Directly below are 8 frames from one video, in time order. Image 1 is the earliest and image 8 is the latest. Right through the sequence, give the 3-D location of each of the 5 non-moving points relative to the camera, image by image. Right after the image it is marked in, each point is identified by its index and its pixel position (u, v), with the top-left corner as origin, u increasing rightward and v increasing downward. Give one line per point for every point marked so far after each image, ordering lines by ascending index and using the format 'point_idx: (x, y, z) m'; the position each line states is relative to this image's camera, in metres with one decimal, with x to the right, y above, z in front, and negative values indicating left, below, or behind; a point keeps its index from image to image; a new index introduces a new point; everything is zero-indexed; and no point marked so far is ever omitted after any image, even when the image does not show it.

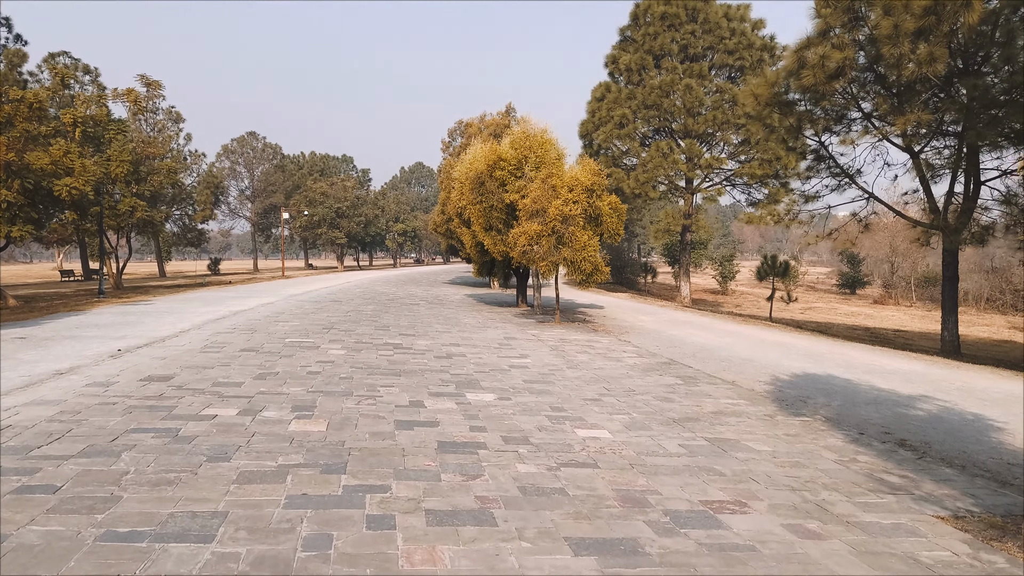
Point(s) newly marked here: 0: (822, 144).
0: (+5.9, +2.8, +15.8) m
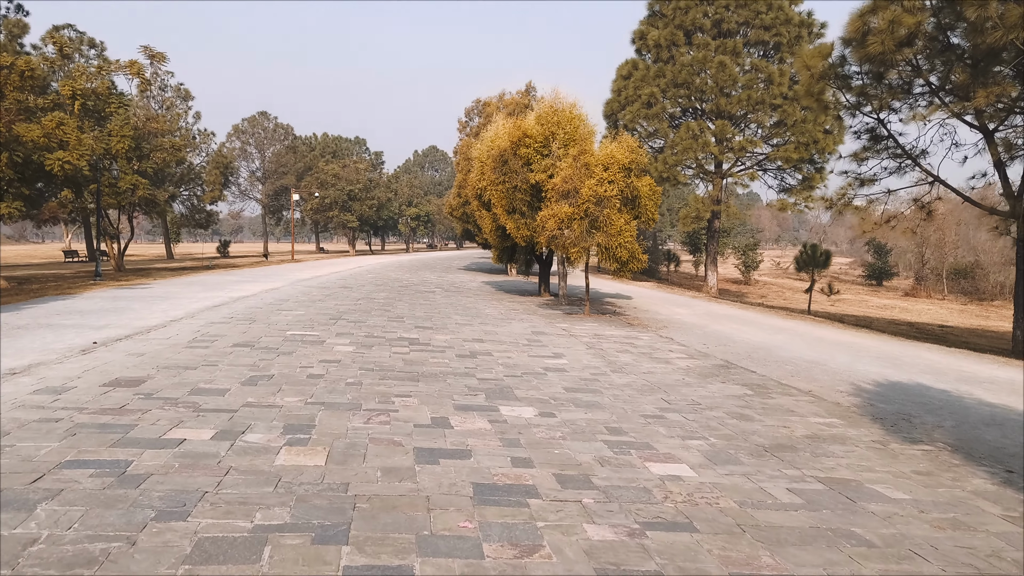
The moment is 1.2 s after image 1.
0: (+6.4, +2.9, +14.4) m
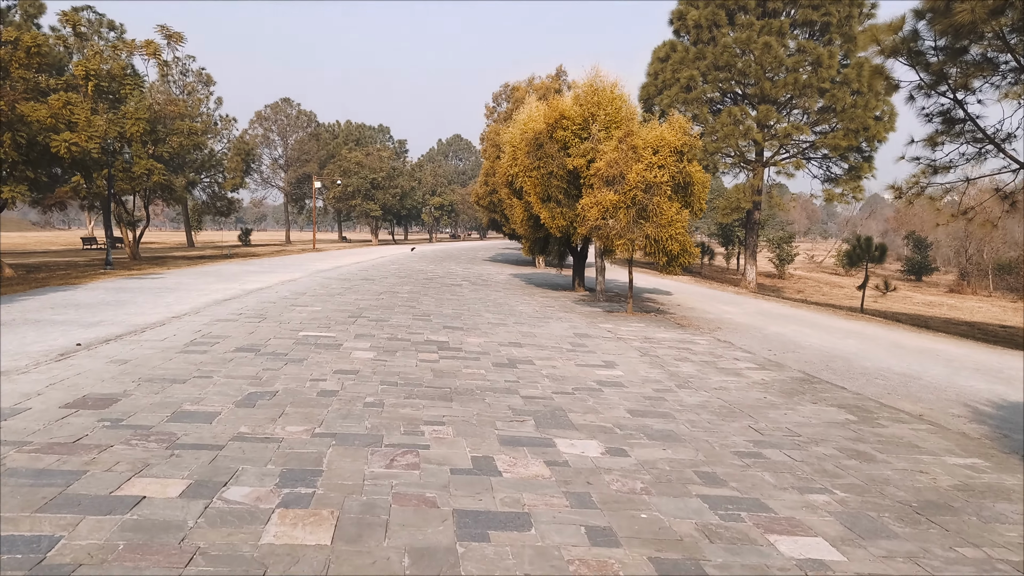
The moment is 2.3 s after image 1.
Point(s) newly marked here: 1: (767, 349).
0: (+7.0, +2.9, +13.0) m
1: (+2.9, -0.7, +9.3) m
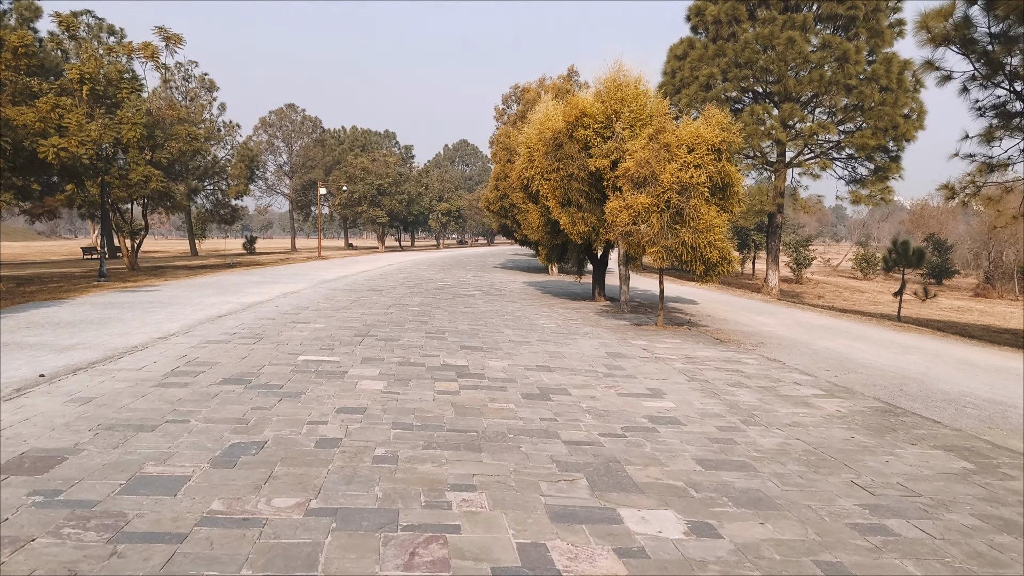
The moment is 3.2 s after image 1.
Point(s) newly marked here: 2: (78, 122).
0: (+7.2, +2.8, +11.9) m
1: (+3.1, -0.8, +8.3) m
2: (-9.5, +3.6, +18.1) m
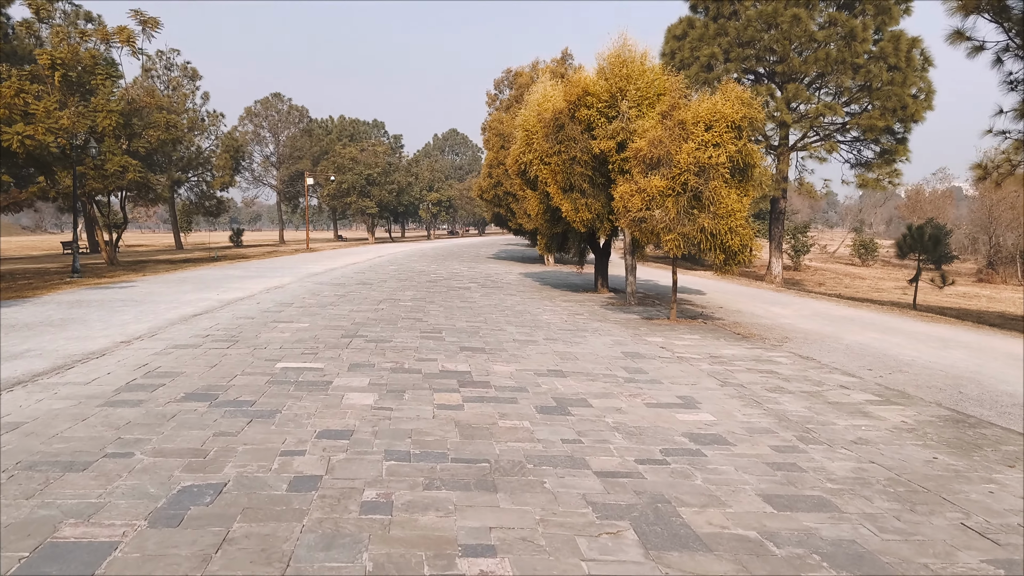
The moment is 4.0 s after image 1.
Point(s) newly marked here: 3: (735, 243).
0: (+7.2, +3.0, +11.1) m
1: (+3.2, -0.7, +7.4) m
2: (-9.6, +3.7, +17.1) m
3: (+2.5, +0.5, +9.2) m
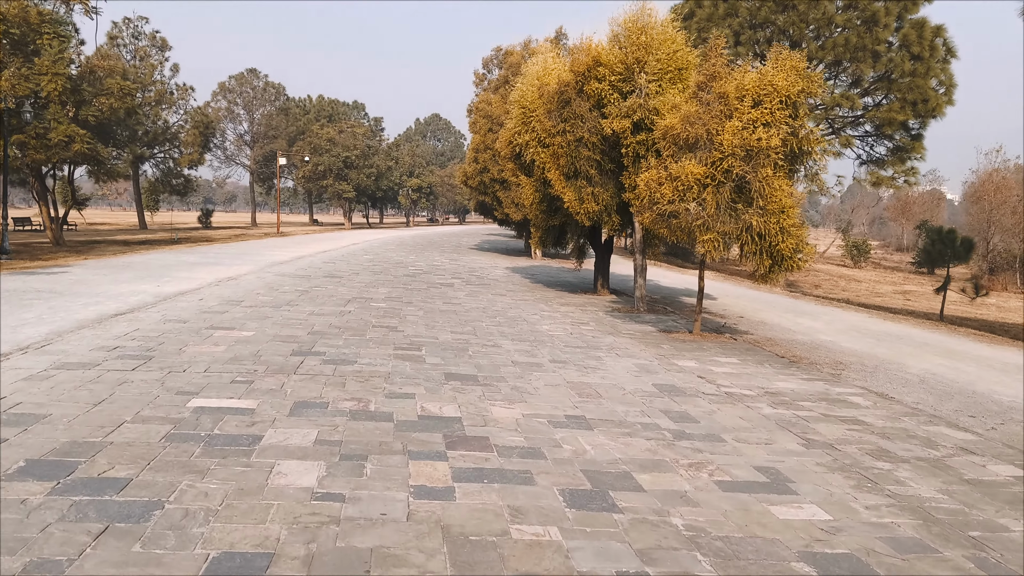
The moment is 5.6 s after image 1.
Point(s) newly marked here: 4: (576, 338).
0: (+7.2, +2.7, +9.4) m
1: (+3.2, -0.9, +5.7) m
2: (-9.7, +4.0, +15.0) m
3: (+2.5, +0.4, +7.5) m
4: (+0.6, -0.5, +8.2) m
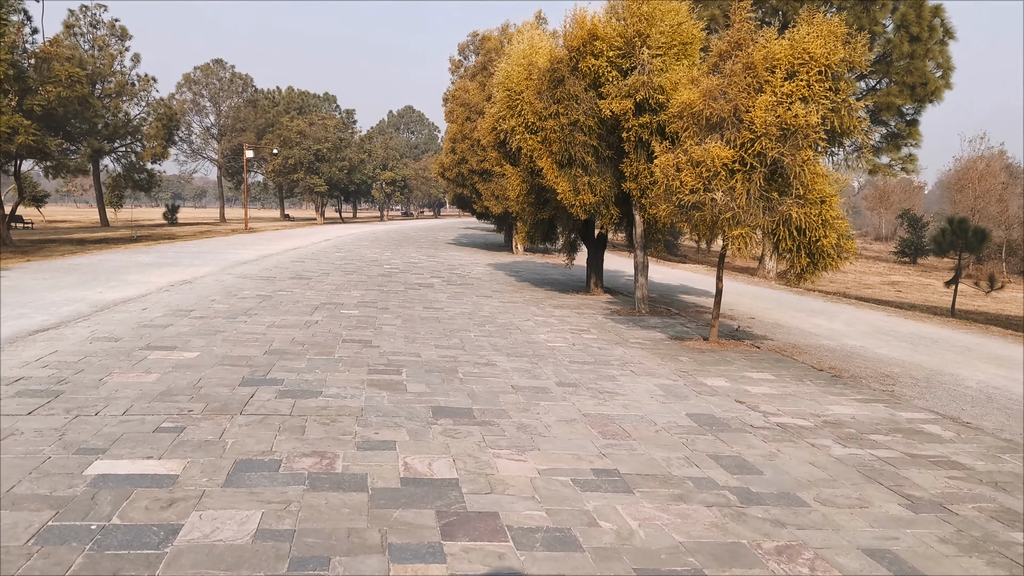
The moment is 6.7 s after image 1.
0: (+7.1, +2.8, +8.5) m
1: (+3.2, -0.9, +4.7) m
2: (-10.0, +3.9, +13.5) m
3: (+2.4, +0.4, +6.4) m
4: (+0.6, -0.5, +7.0) m
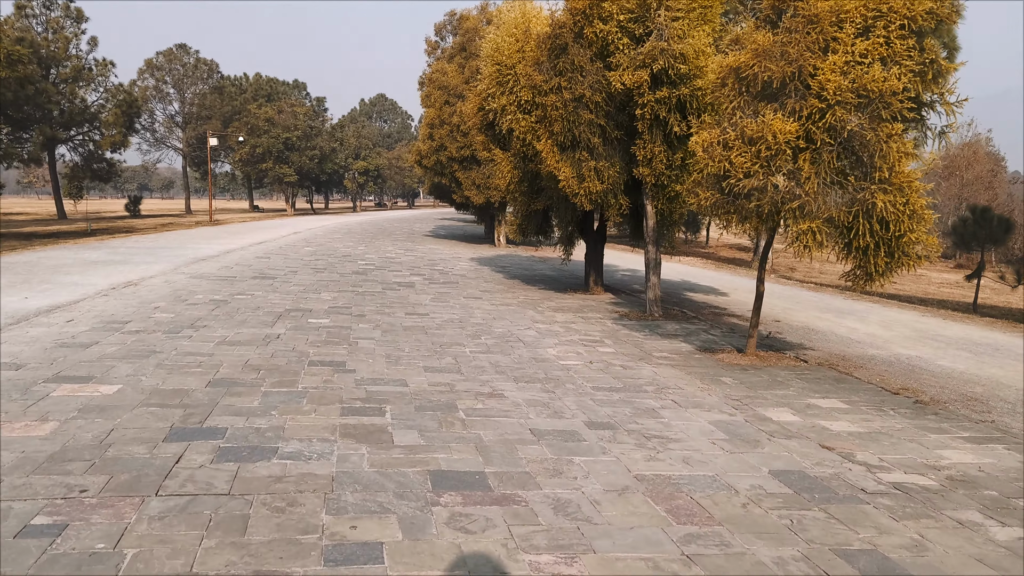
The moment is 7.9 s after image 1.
0: (+7.0, +2.8, +7.3) m
1: (+3.3, -1.0, +3.5) m
2: (-10.2, +3.9, +11.8) m
3: (+2.5, +0.3, +5.2) m
4: (+0.6, -0.6, +5.7) m
